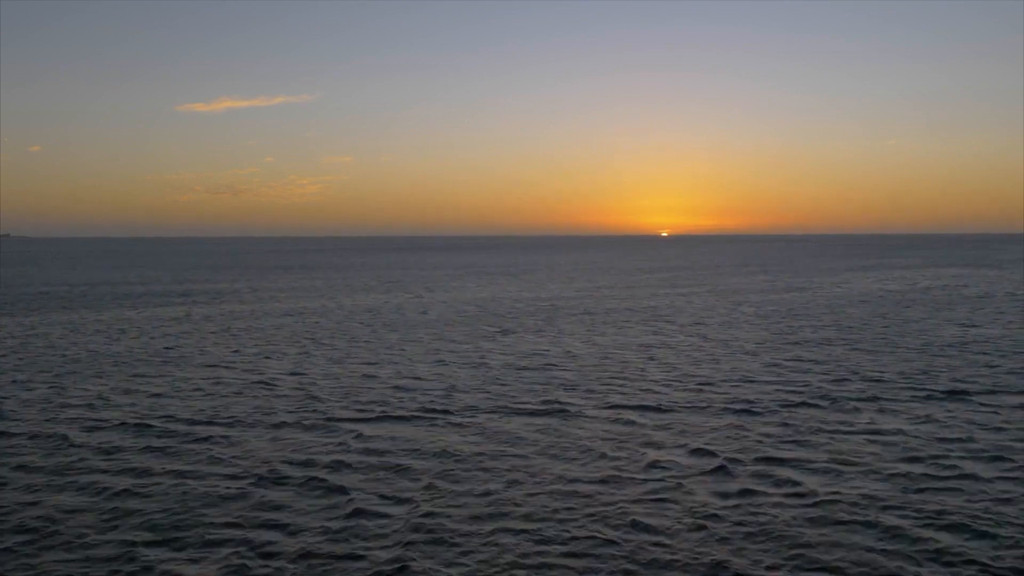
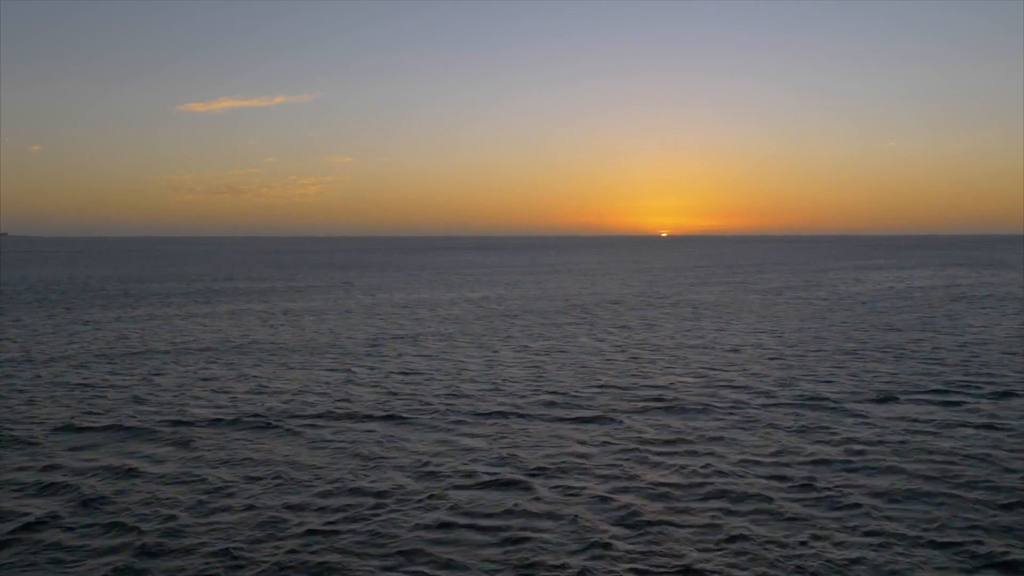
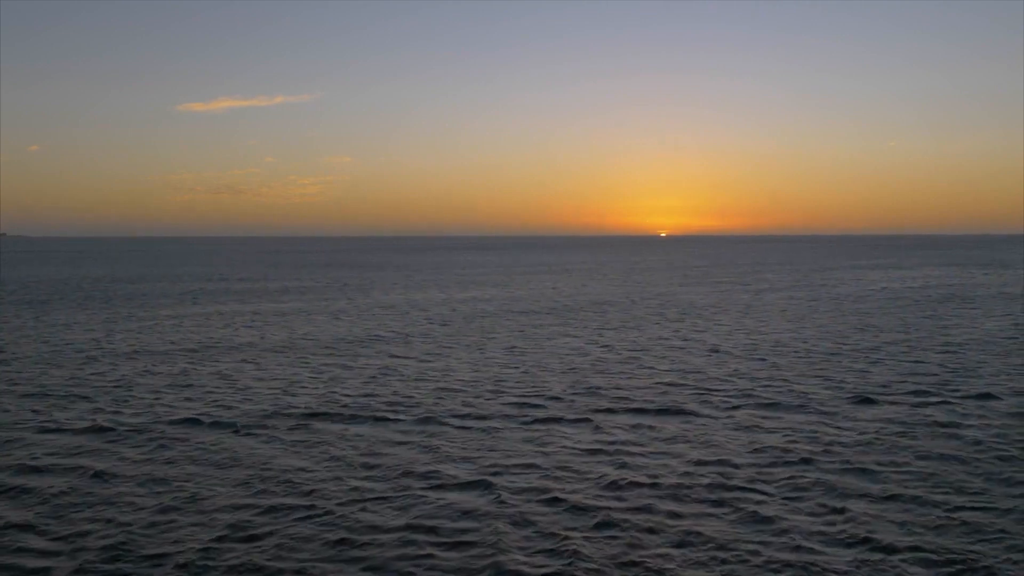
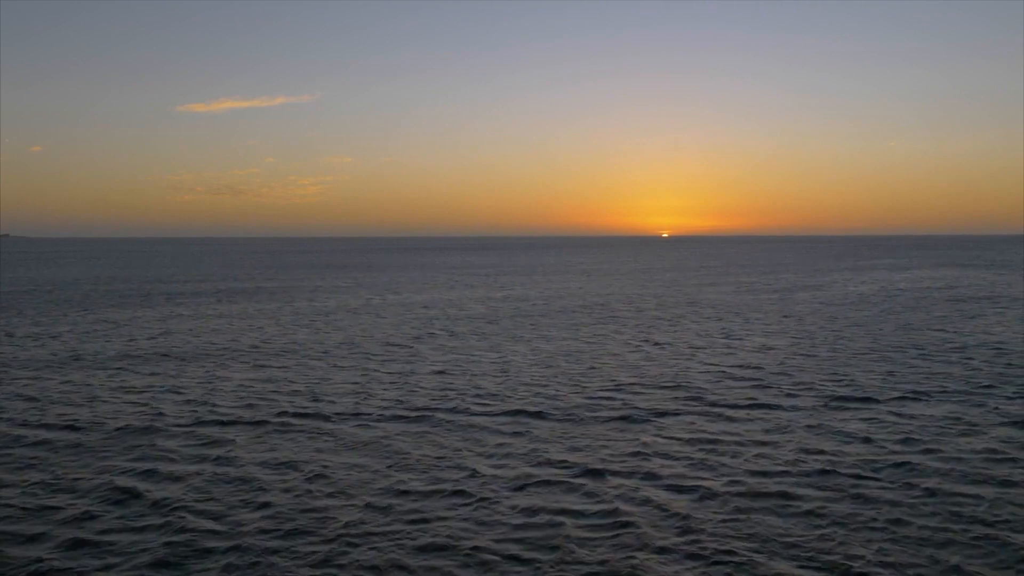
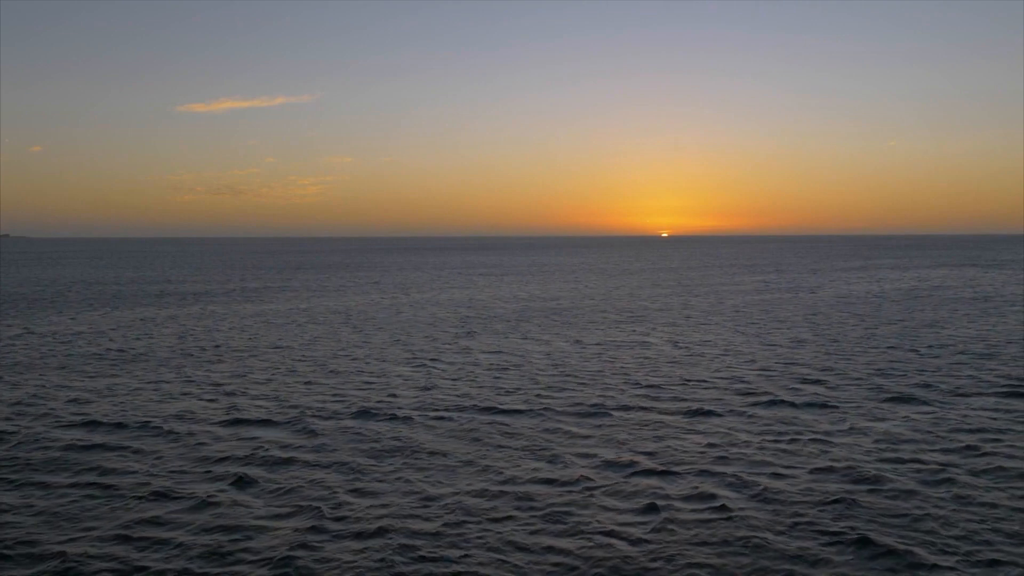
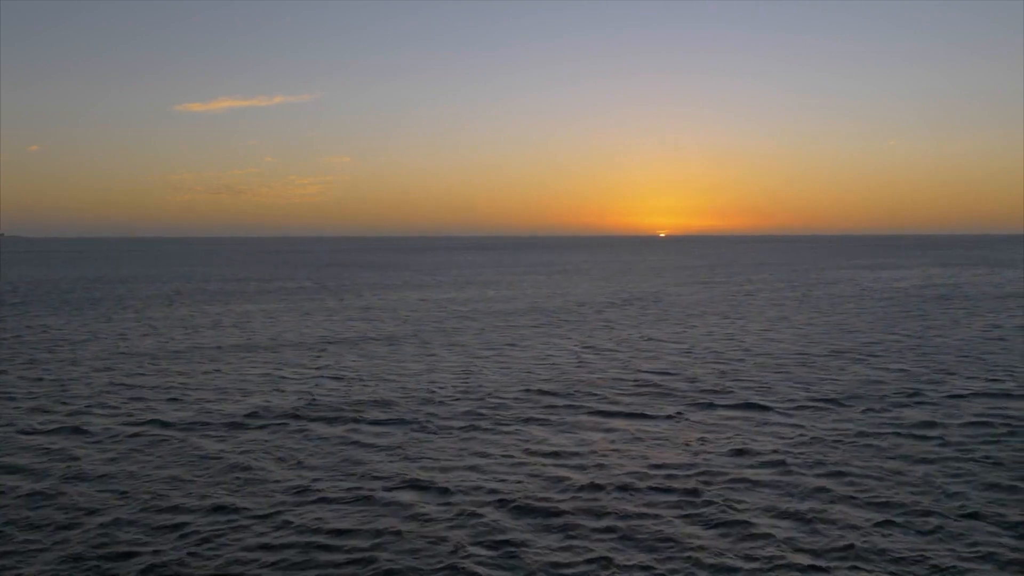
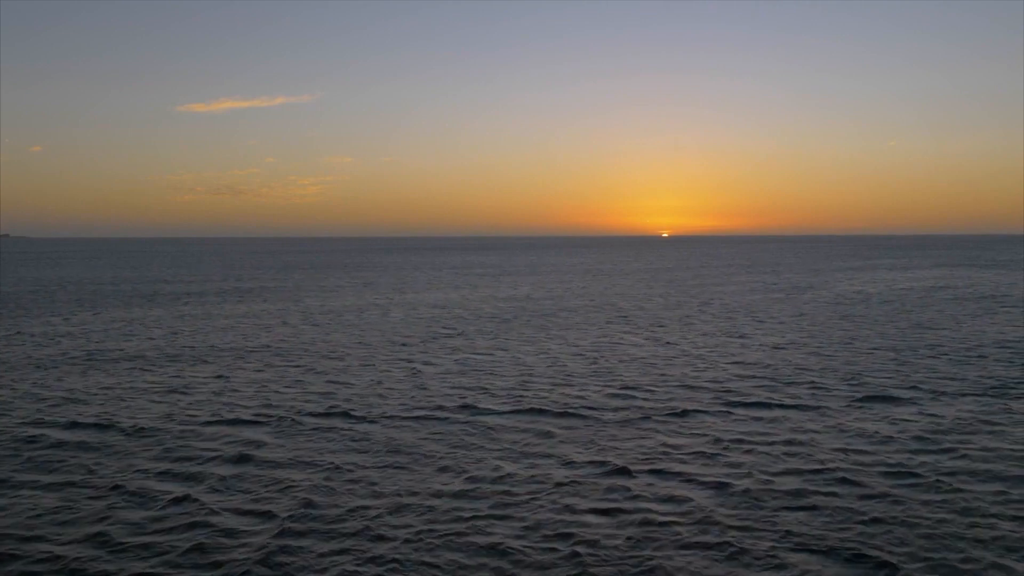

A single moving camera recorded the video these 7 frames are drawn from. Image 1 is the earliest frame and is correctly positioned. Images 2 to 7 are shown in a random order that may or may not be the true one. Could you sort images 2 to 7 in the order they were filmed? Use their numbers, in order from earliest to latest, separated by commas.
5, 7, 4, 2, 3, 6
